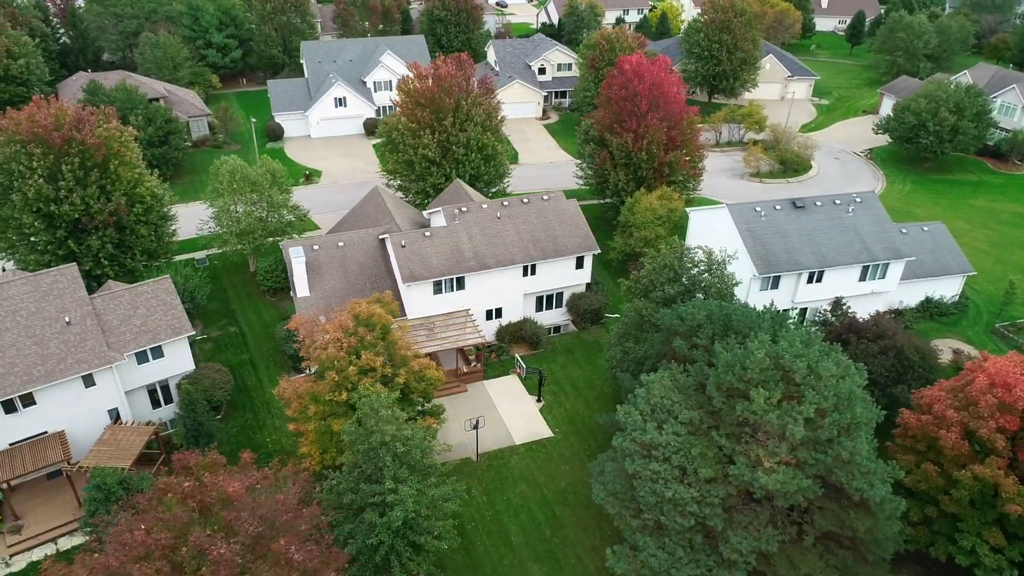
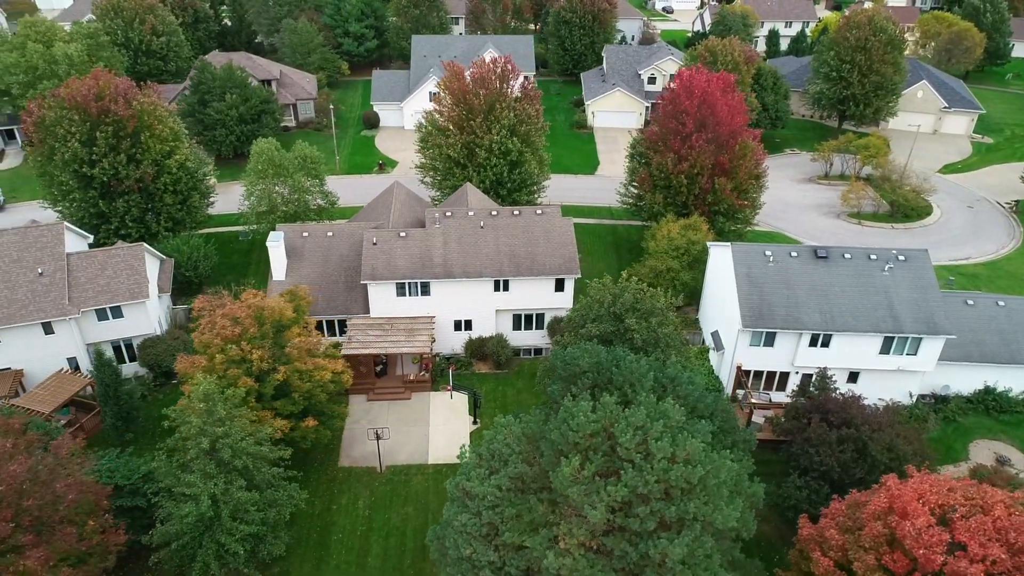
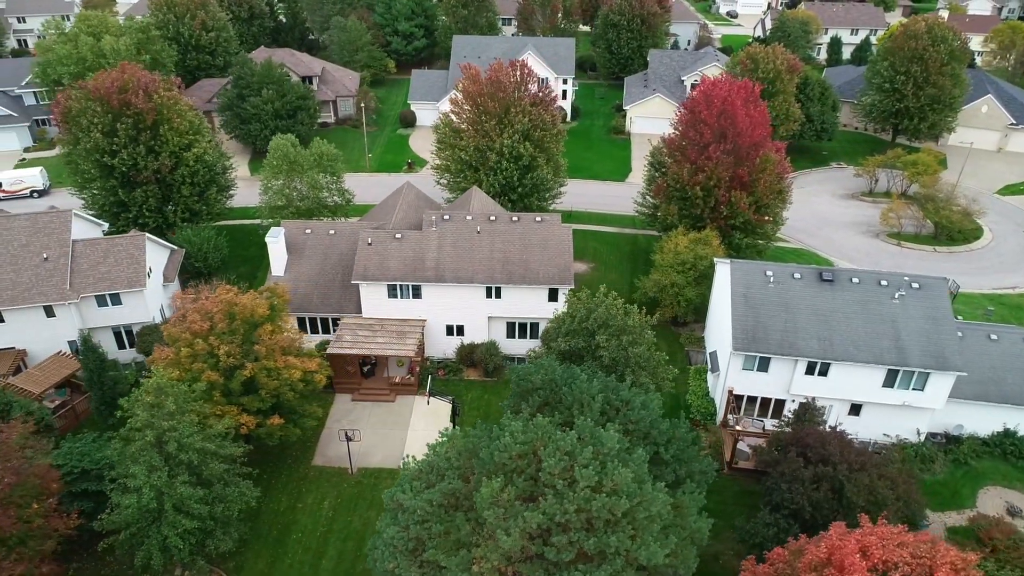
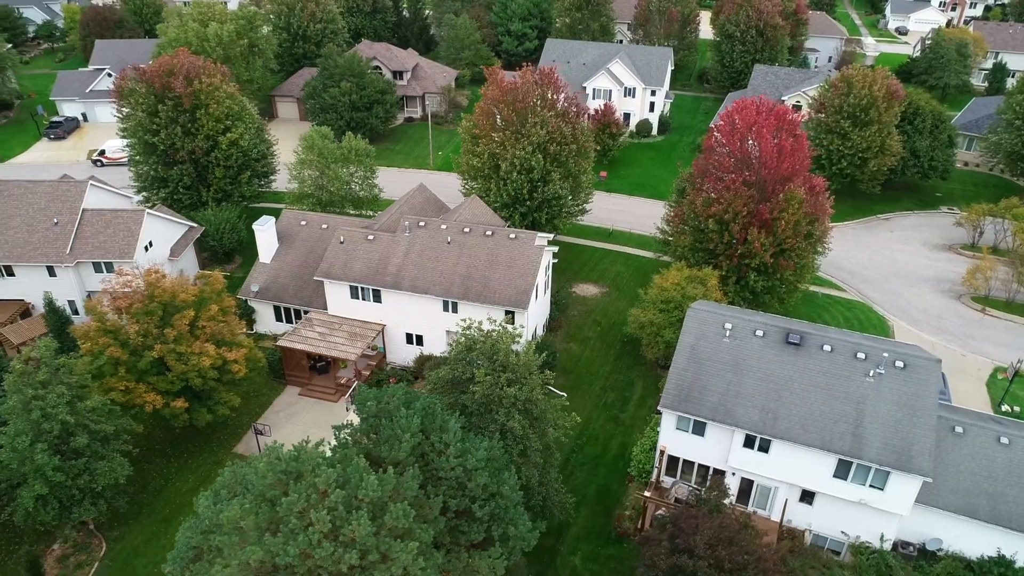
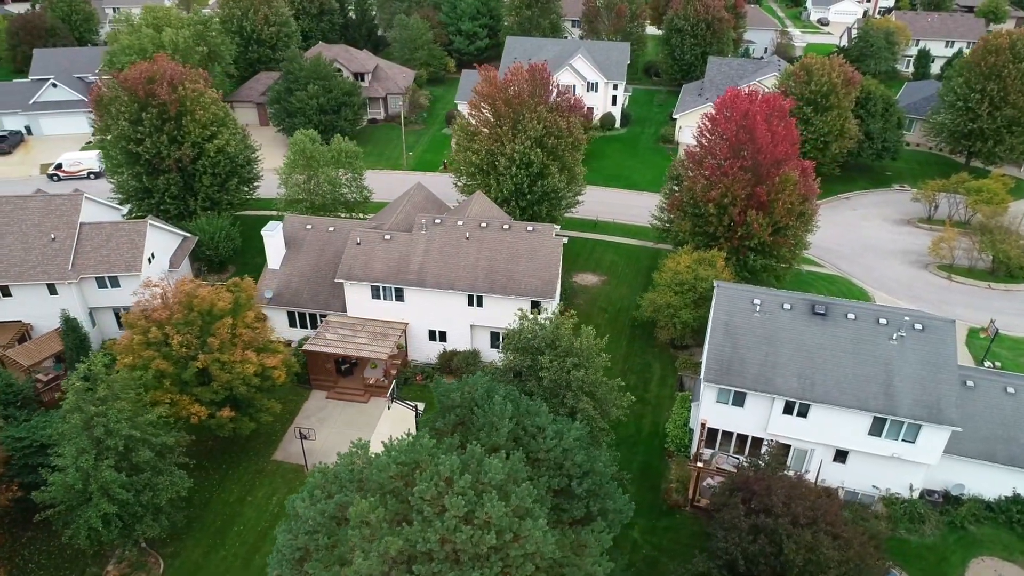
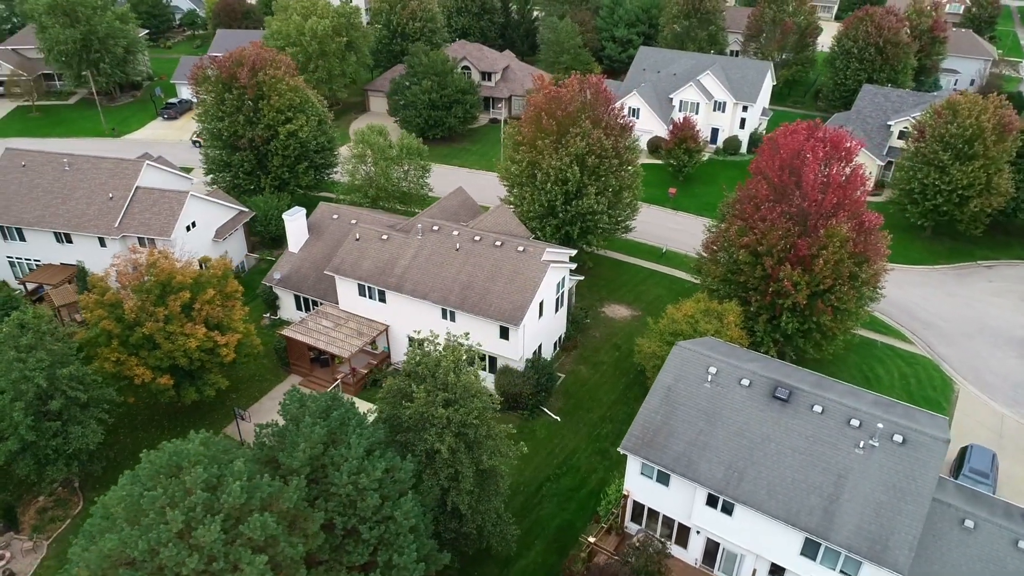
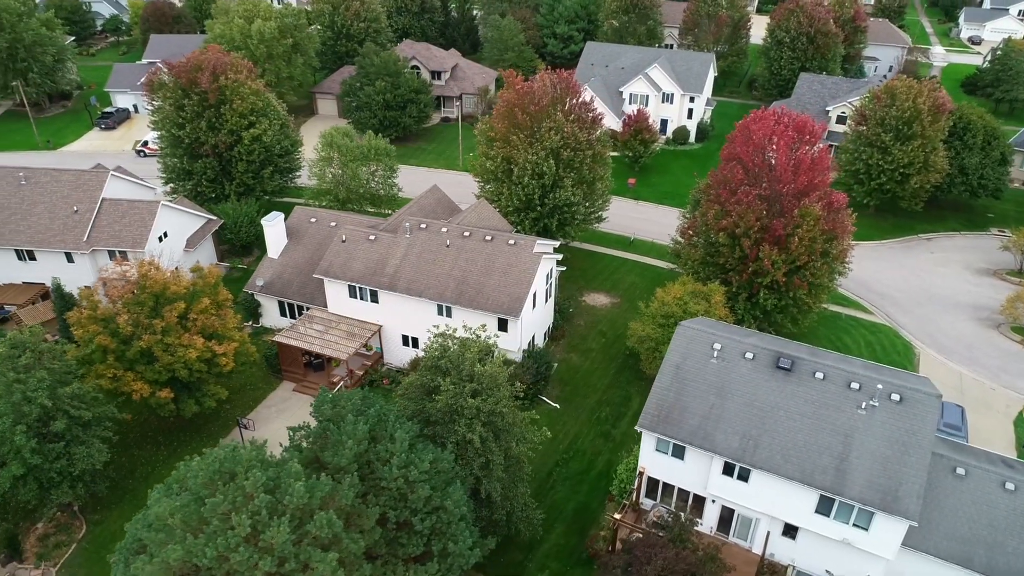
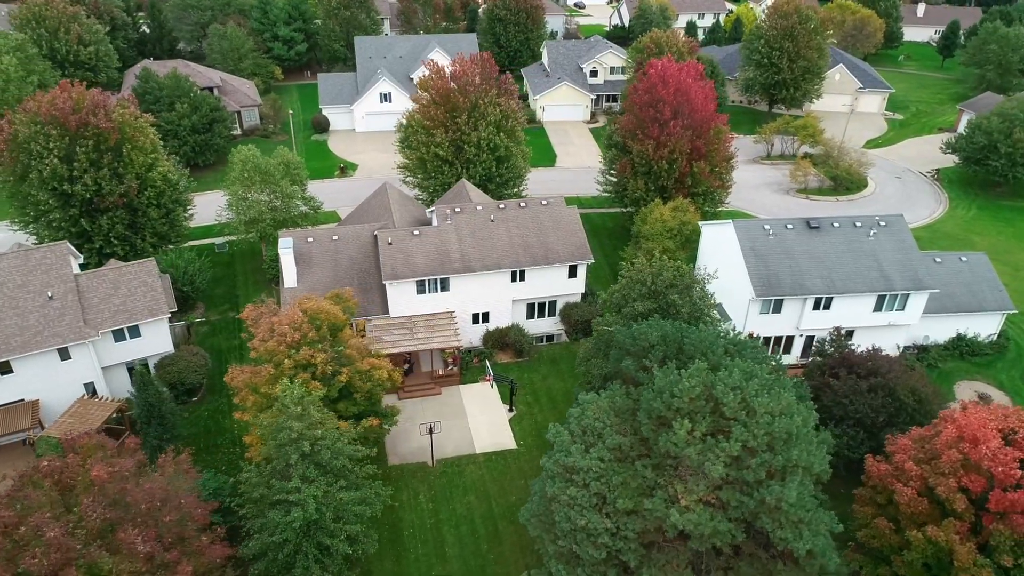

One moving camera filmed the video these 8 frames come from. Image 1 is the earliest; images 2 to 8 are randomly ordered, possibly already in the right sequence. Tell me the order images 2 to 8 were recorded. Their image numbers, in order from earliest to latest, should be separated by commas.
8, 2, 3, 5, 4, 7, 6
